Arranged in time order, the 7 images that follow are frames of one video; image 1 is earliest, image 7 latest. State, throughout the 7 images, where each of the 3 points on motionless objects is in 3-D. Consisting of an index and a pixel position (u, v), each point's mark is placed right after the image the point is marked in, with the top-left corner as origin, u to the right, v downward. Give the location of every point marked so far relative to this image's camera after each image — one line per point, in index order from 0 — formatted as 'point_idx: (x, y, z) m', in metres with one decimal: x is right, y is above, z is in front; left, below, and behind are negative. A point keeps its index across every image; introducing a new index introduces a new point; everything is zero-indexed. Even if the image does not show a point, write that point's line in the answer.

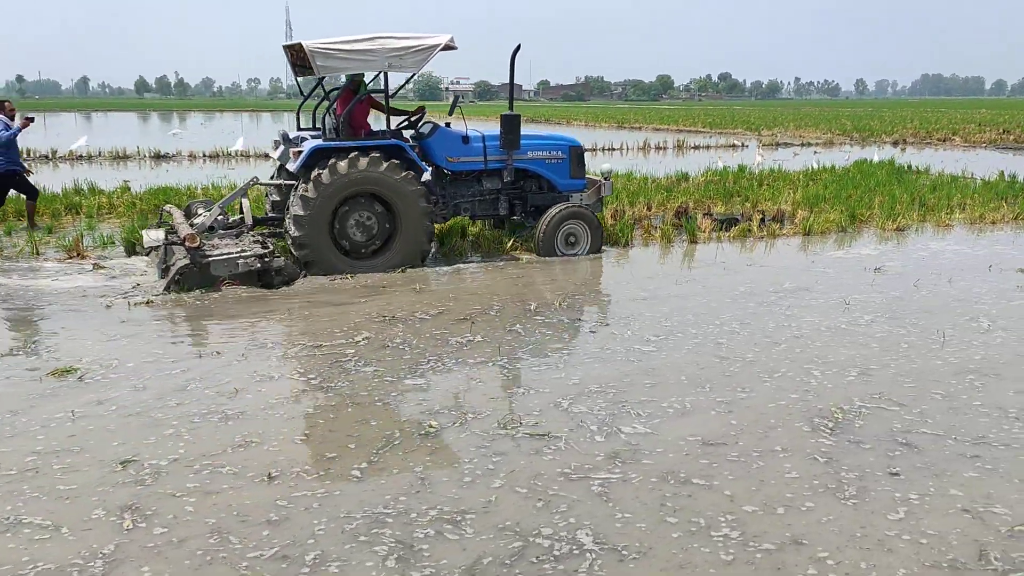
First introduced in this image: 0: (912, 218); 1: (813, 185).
0: (+4.4, +0.8, +10.0) m
1: (+4.2, +1.5, +12.7) m
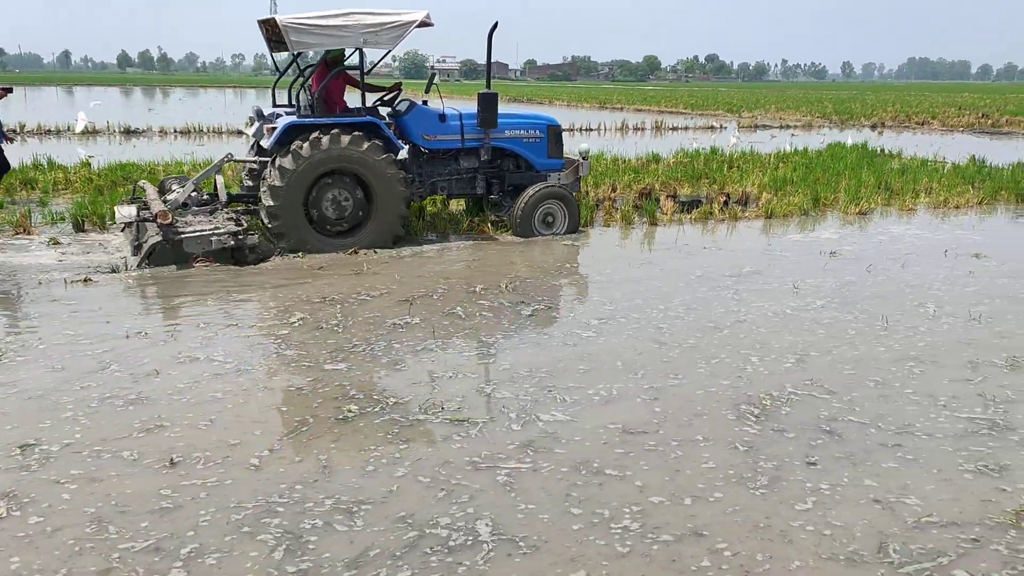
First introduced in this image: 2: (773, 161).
0: (+4.0, +0.9, +10.0) m
1: (+3.8, +1.7, +12.7) m
2: (+4.0, +1.9, +13.7) m
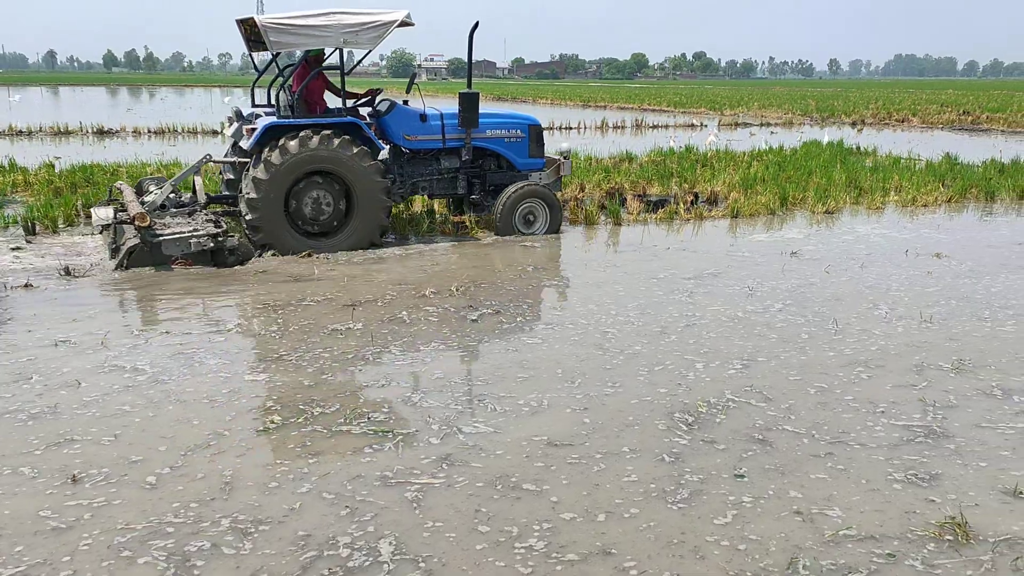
0: (+3.7, +1.0, +9.9) m
1: (+3.4, +1.7, +12.6) m
2: (+3.5, +2.0, +13.6) m
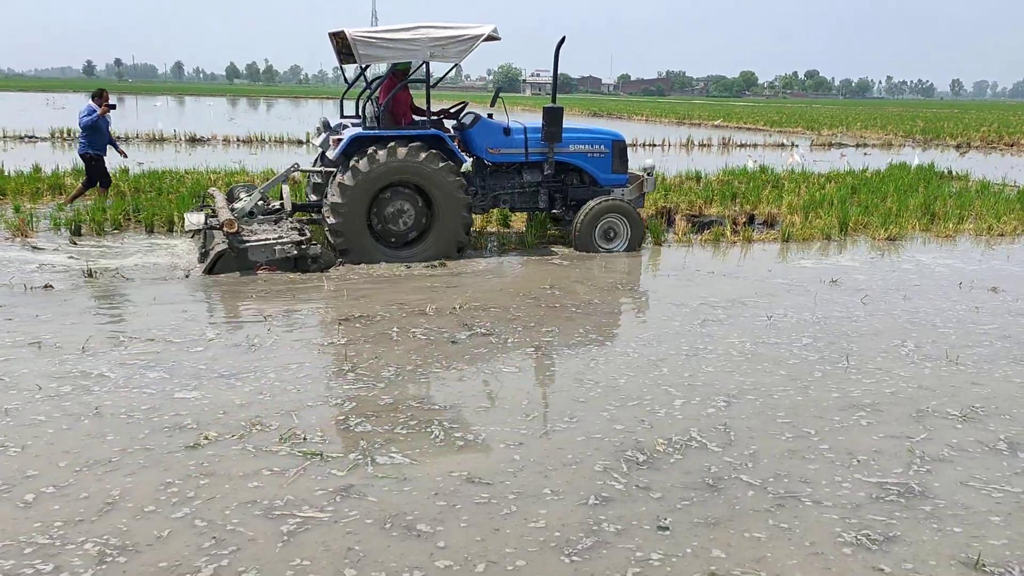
0: (+4.1, +0.6, +9.3) m
1: (+4.2, +1.3, +12.0) m
2: (+4.5, +1.6, +13.0) m
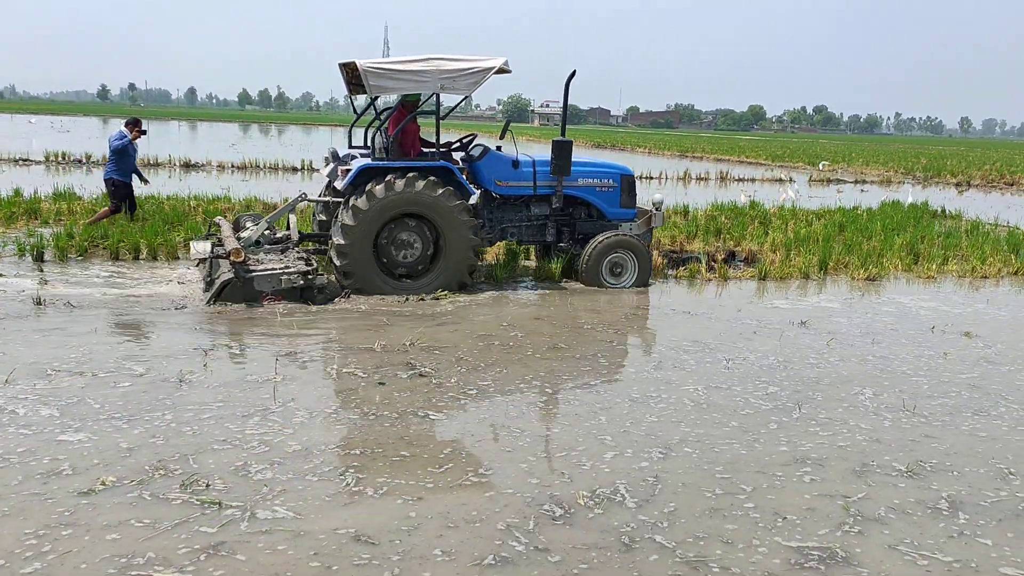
0: (+3.9, +0.2, +9.1) m
1: (+3.9, +0.8, +11.8) m
2: (+4.2, +1.0, +12.8) m
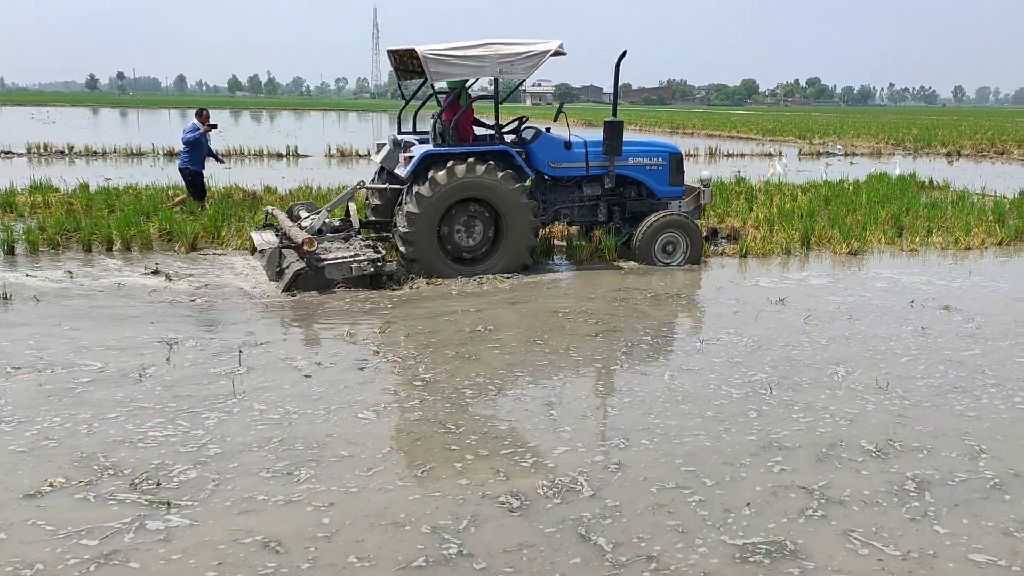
0: (+3.7, +0.5, +9.0) m
1: (+3.7, +1.1, +11.7) m
2: (+4.0, +1.4, +12.7) m
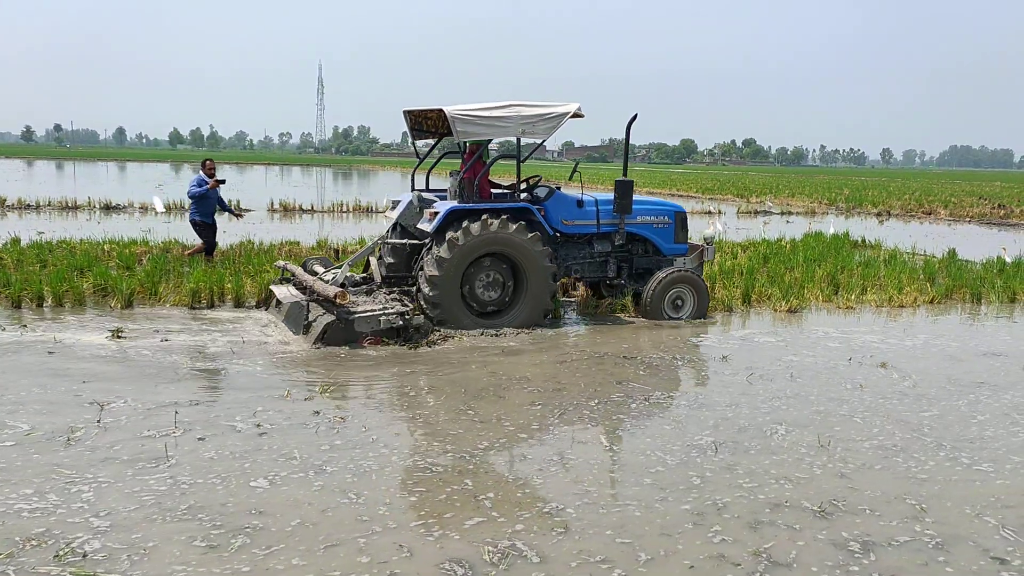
0: (+3.1, -0.1, +9.2) m
1: (+3.0, +0.4, +11.9) m
2: (+3.2, +0.6, +13.0) m
